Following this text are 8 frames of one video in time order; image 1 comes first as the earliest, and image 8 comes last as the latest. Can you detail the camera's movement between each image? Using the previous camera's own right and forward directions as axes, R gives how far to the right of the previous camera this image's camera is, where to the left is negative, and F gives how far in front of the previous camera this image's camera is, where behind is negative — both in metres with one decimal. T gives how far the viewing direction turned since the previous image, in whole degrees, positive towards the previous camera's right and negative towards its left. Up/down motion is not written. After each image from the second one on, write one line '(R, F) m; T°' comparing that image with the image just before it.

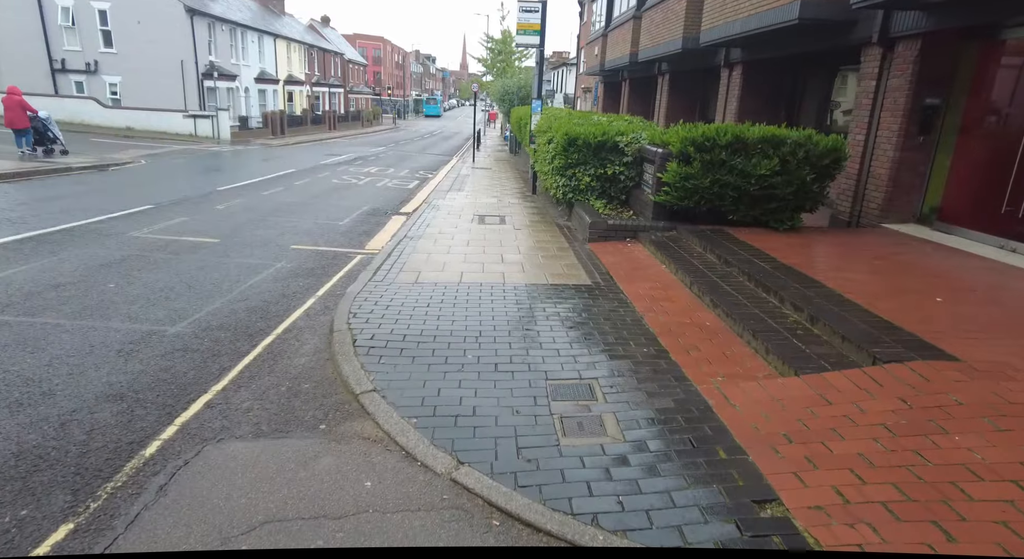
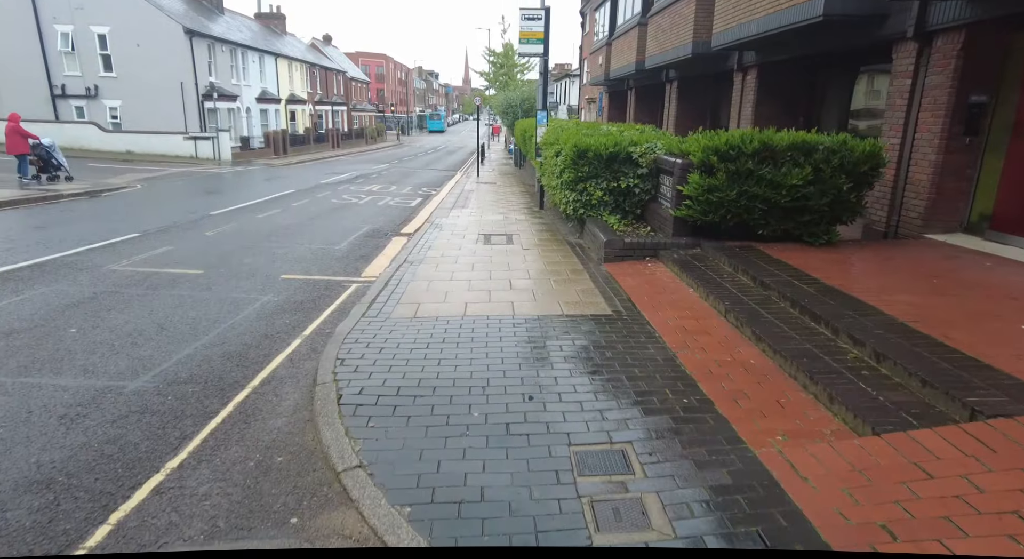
(0.0, +0.6) m; -1°
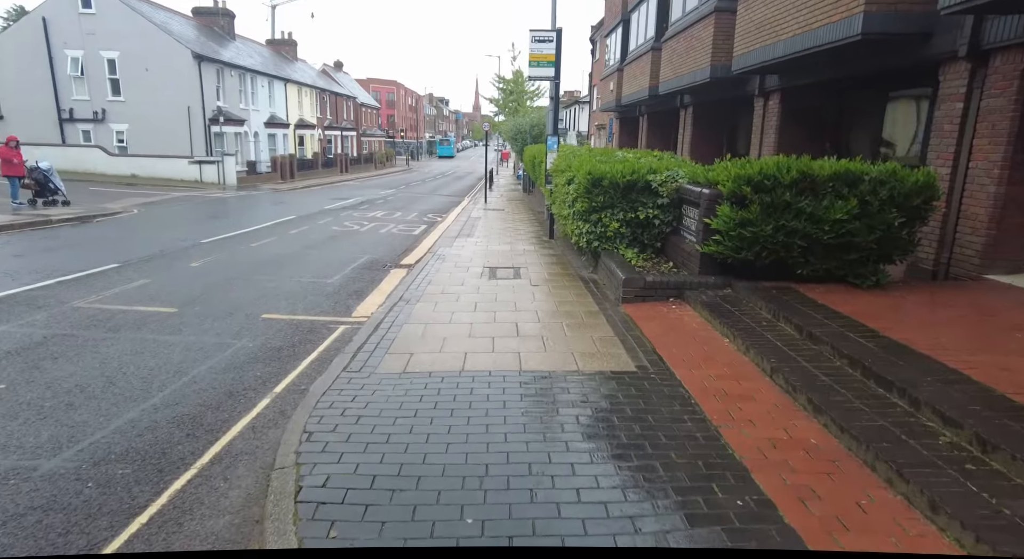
(0.0, +0.7) m; -1°
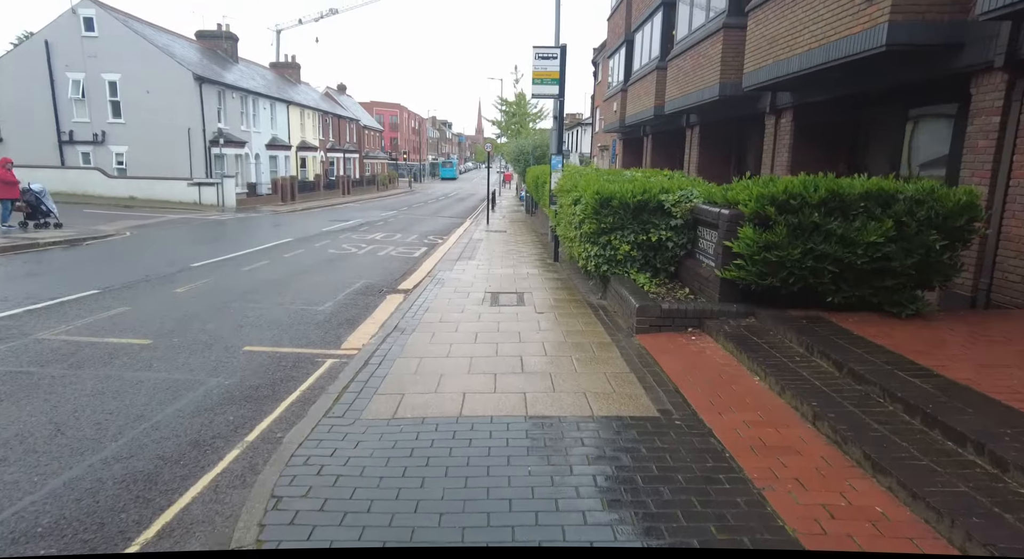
(0.0, +0.5) m; 0°
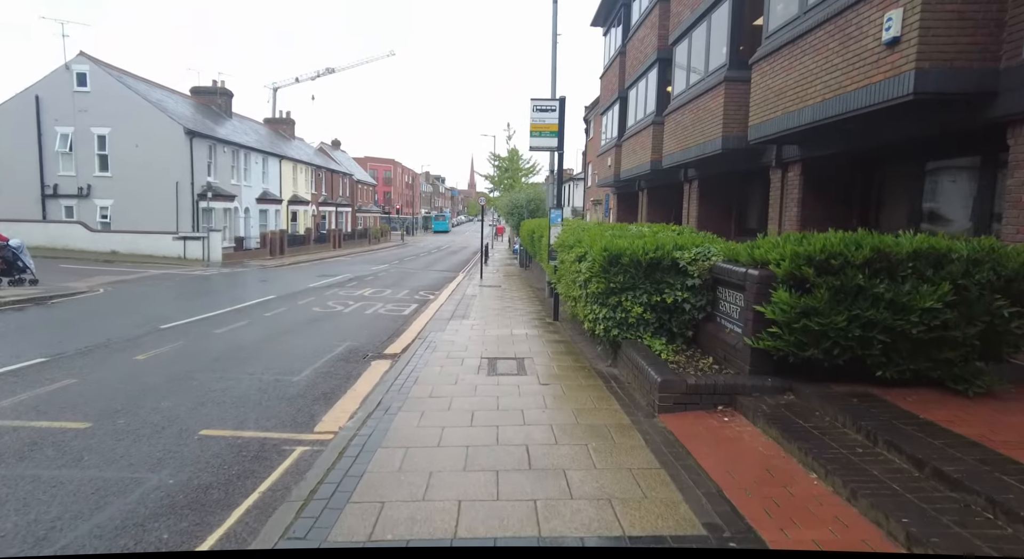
(-0.1, +0.7) m; +1°
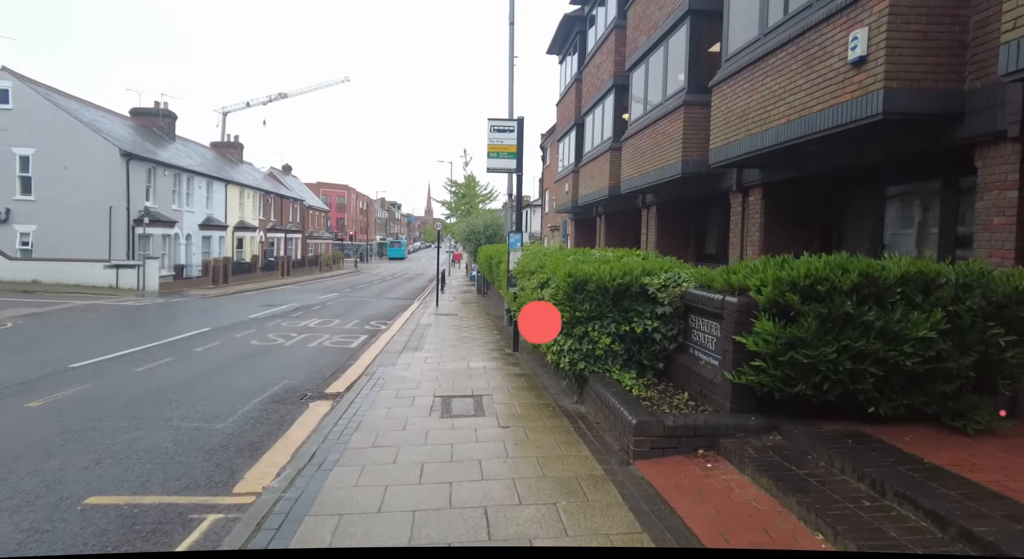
(0.0, +0.5) m; +4°
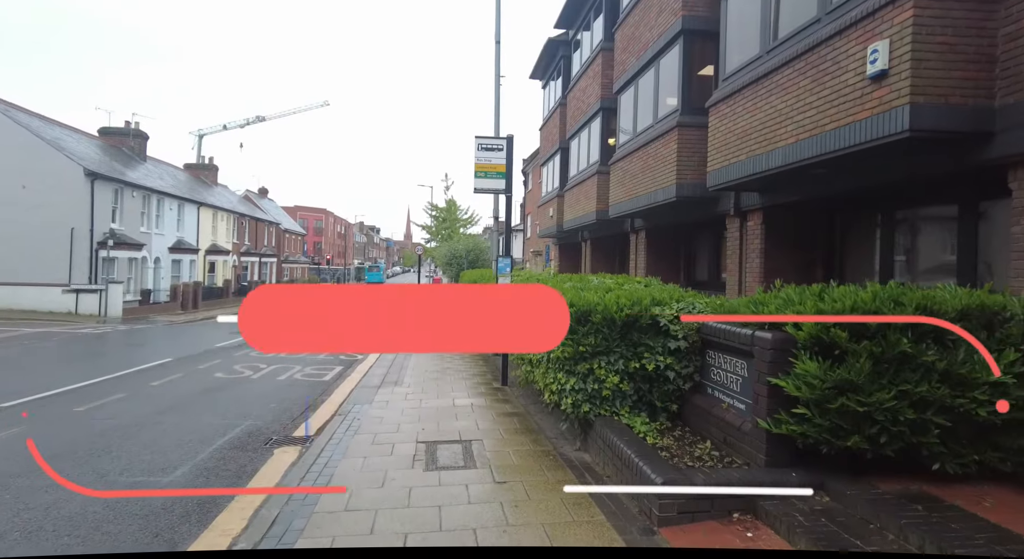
(-0.1, +0.6) m; +2°
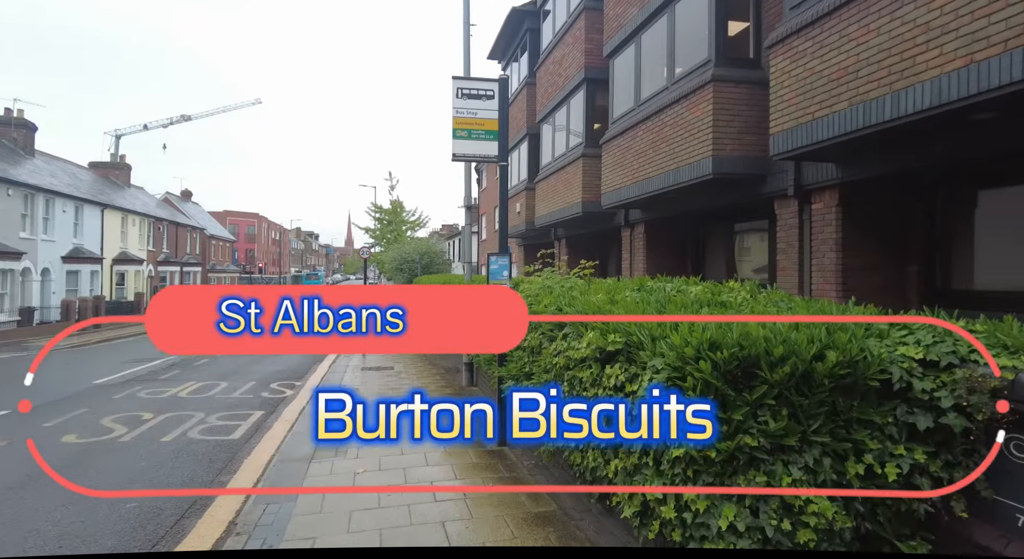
(-0.5, +2.8) m; +6°
